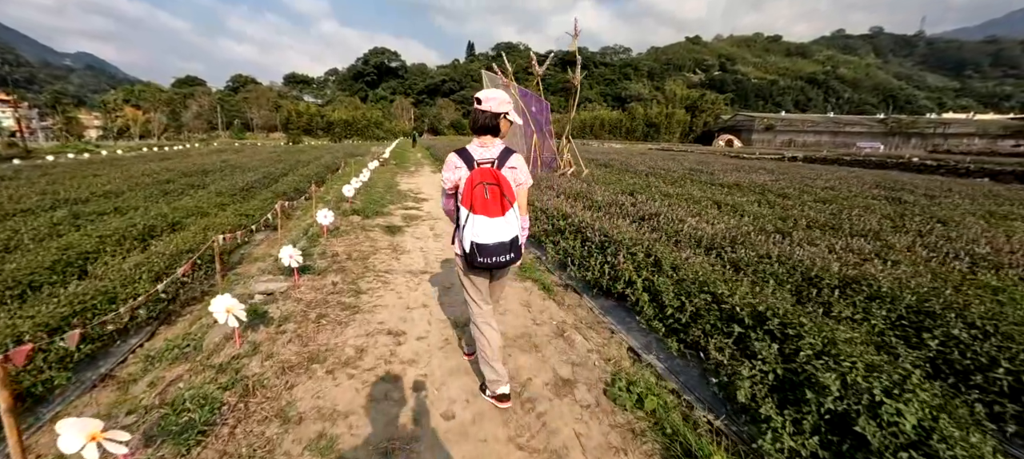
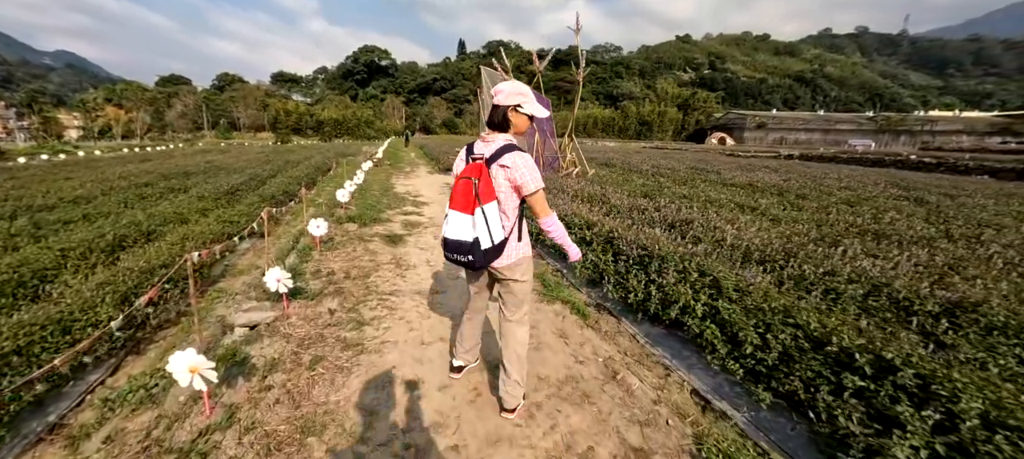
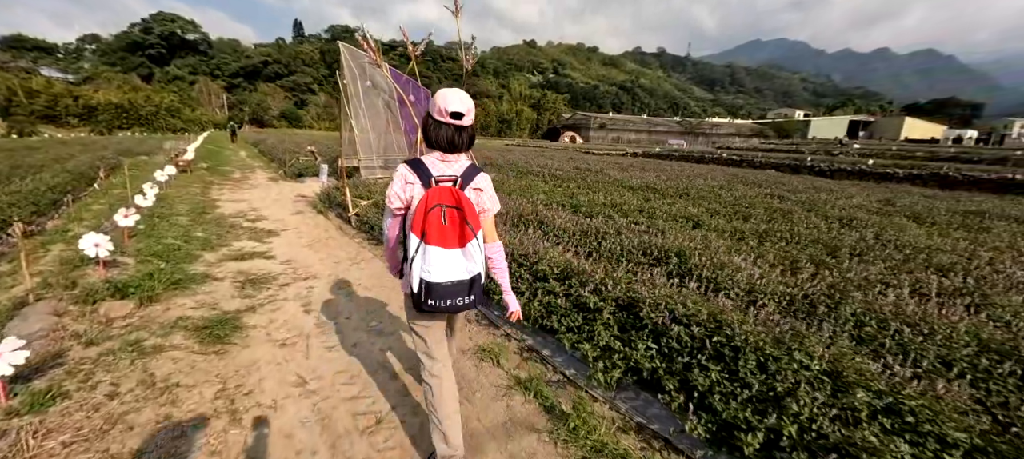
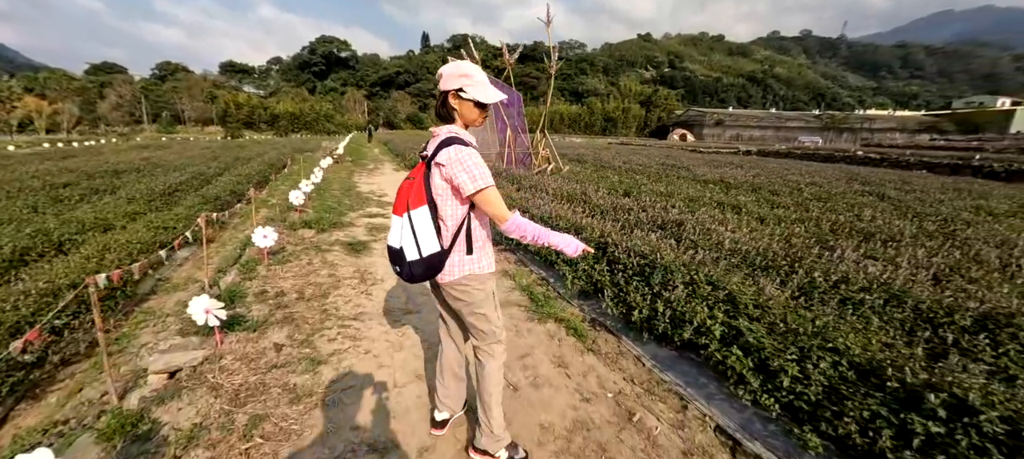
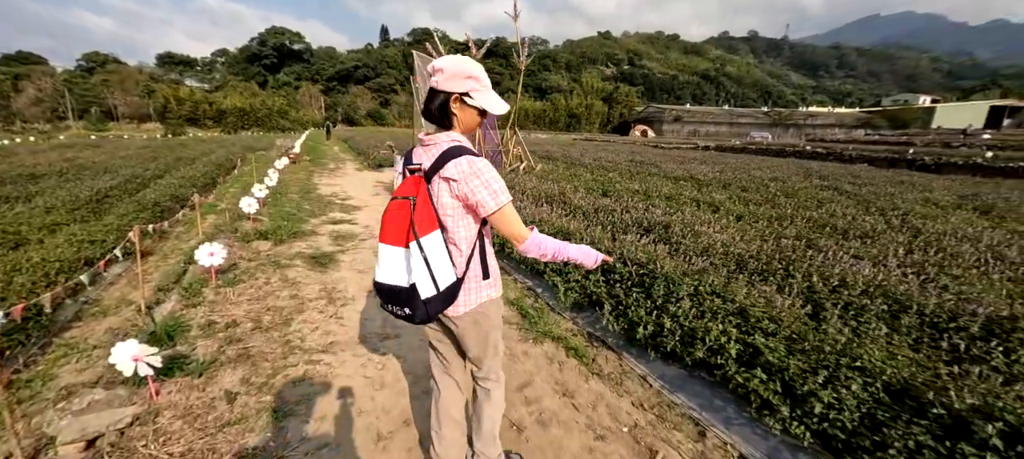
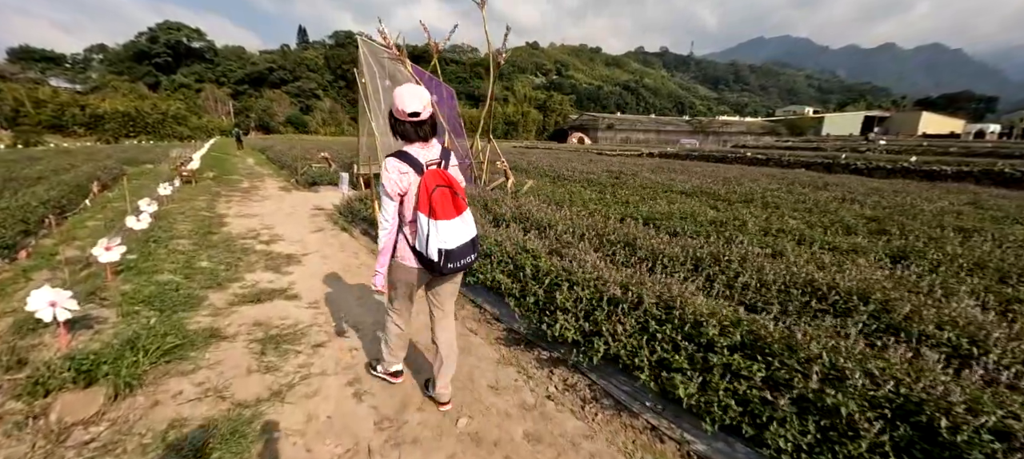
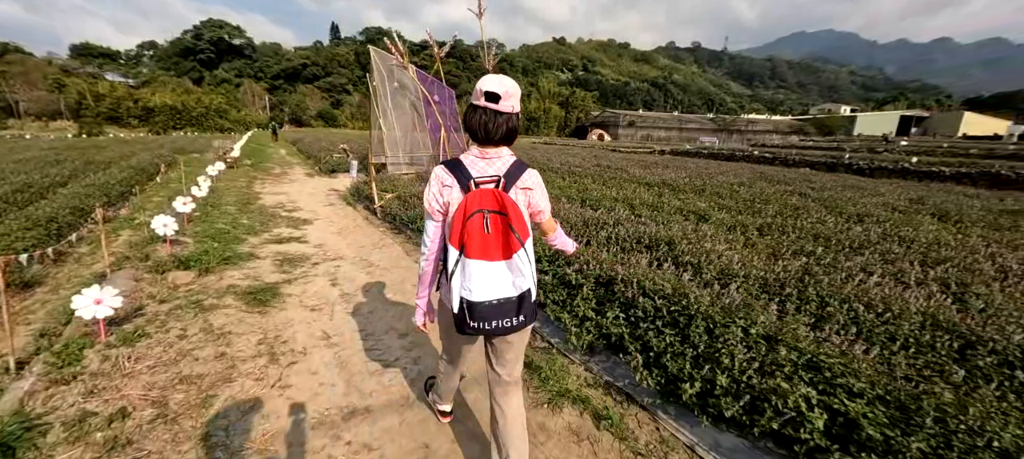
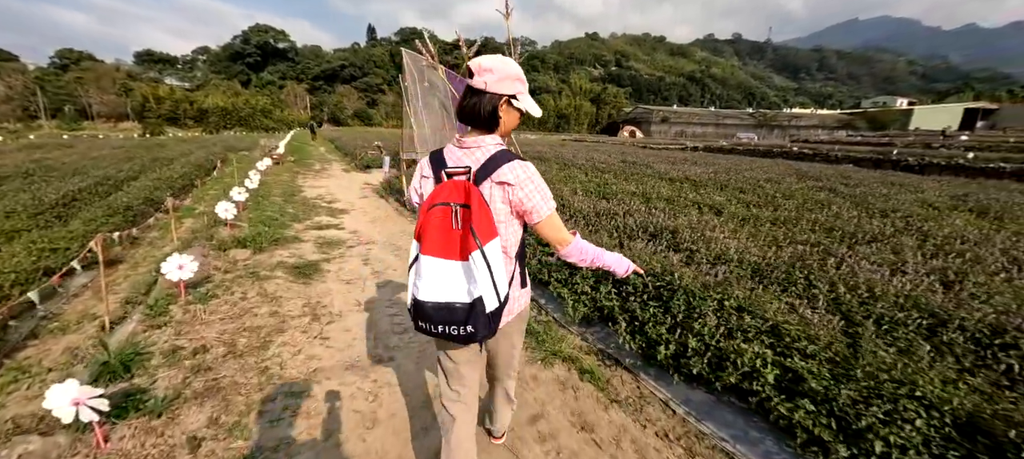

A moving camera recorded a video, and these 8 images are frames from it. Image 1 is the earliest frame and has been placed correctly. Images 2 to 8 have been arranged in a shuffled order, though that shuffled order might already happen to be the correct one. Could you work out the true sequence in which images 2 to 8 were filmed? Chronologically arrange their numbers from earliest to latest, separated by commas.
2, 4, 5, 8, 7, 3, 6
